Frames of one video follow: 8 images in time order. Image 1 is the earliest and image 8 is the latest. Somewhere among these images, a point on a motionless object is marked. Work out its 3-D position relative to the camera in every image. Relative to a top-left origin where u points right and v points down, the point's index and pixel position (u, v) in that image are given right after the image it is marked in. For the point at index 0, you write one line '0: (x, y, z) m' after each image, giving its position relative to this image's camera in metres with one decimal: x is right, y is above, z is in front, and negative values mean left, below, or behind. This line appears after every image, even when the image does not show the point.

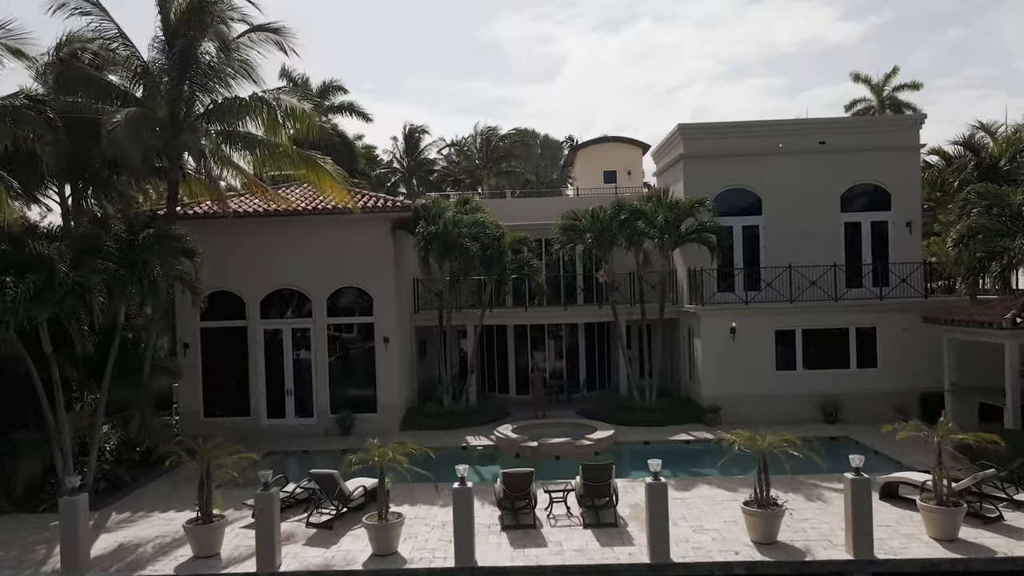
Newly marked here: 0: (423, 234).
0: (-2.3, +1.4, +19.3) m
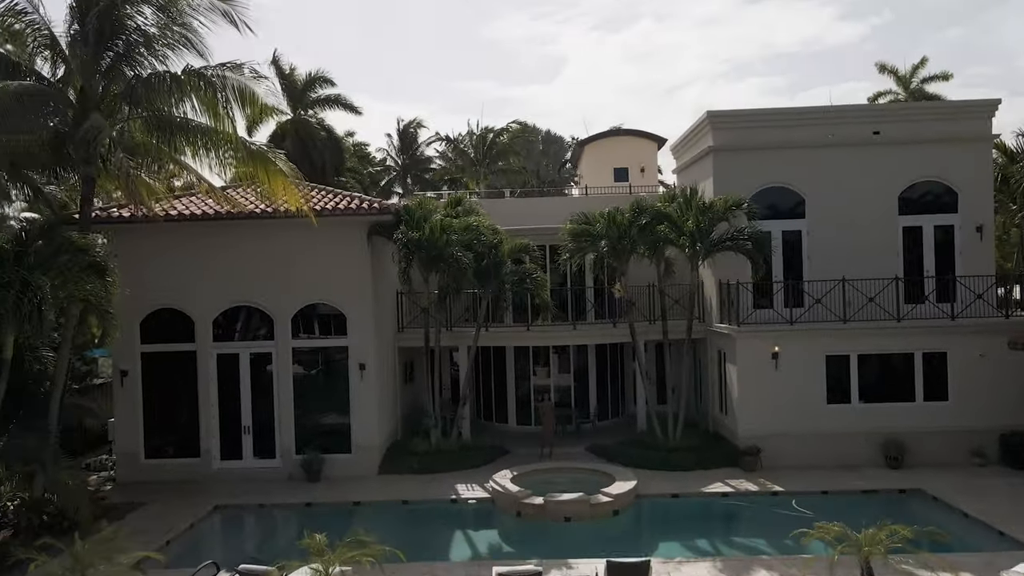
0: (-2.3, +1.0, +16.2) m
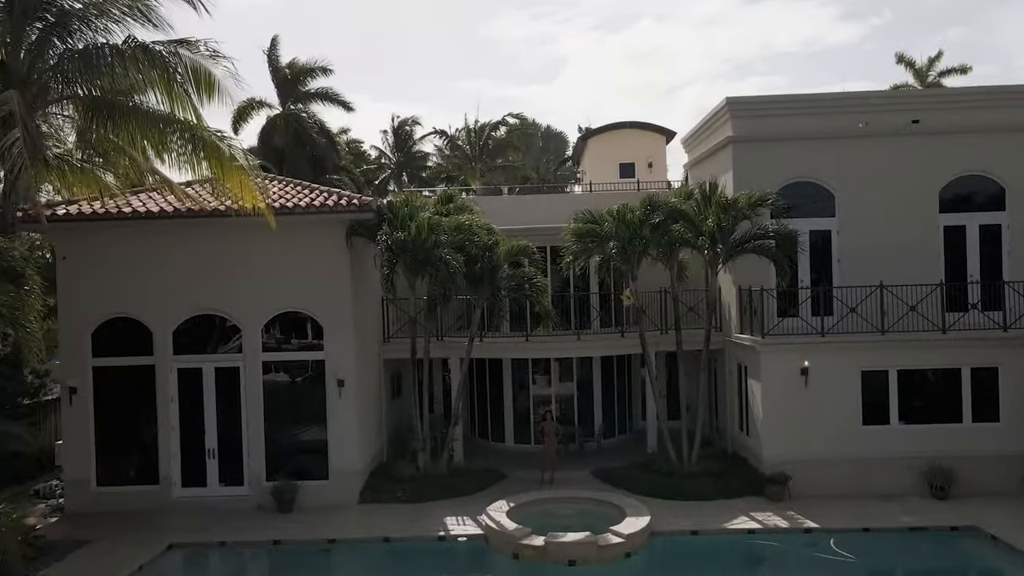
0: (-2.4, +0.9, +14.3) m
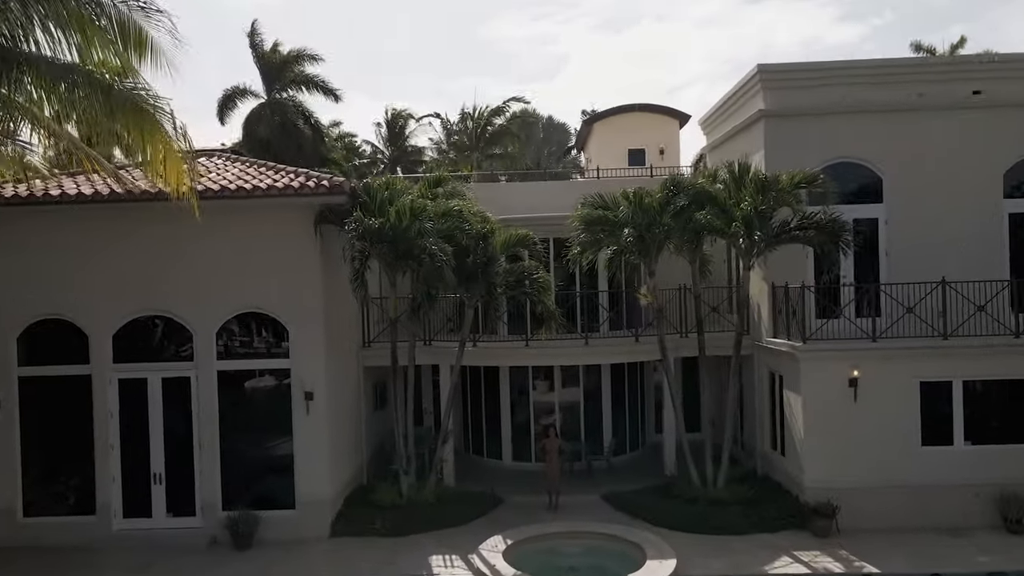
0: (-2.4, +0.9, +12.2) m
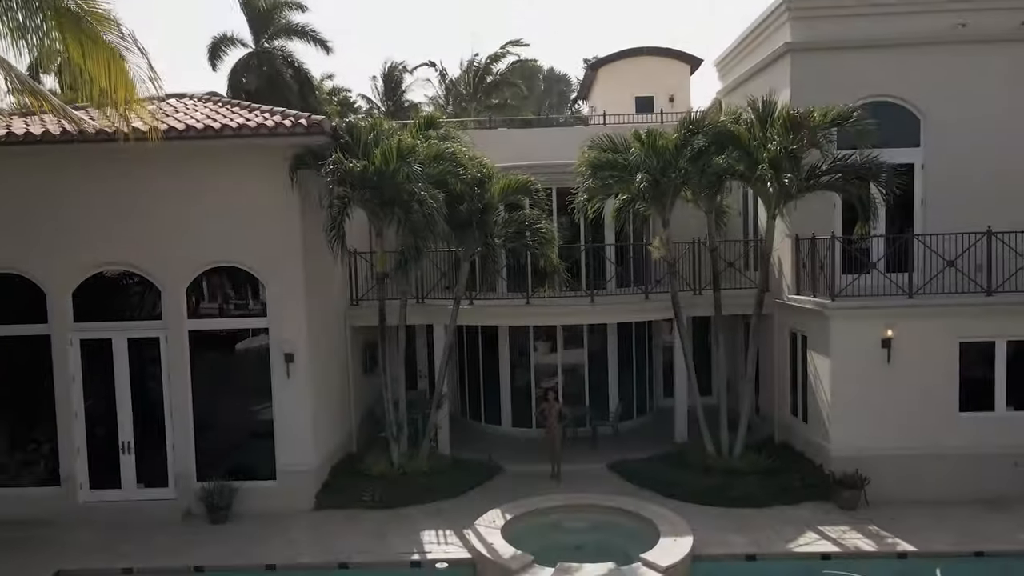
0: (-2.4, +1.7, +10.9) m
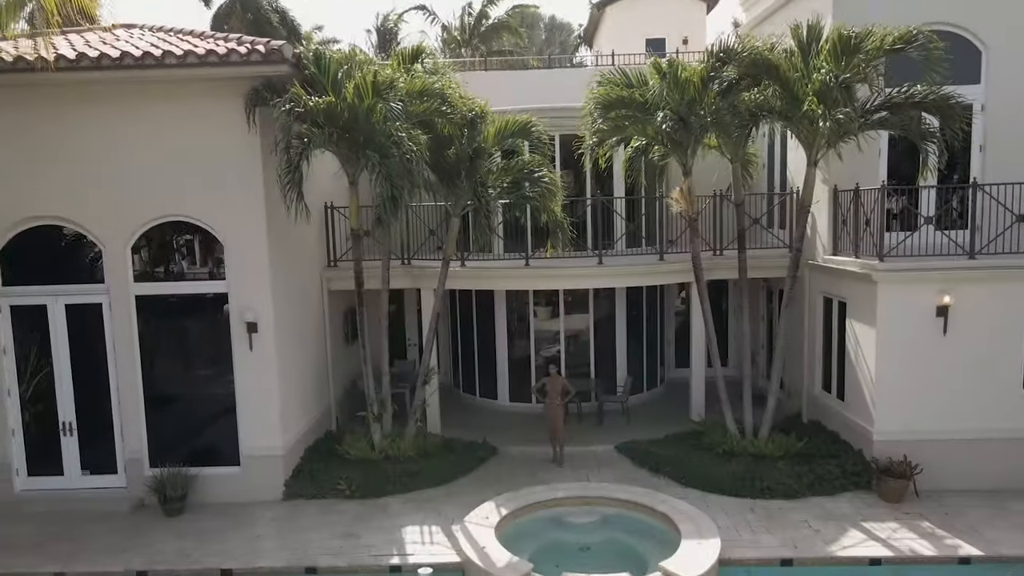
0: (-2.5, +2.2, +9.3) m
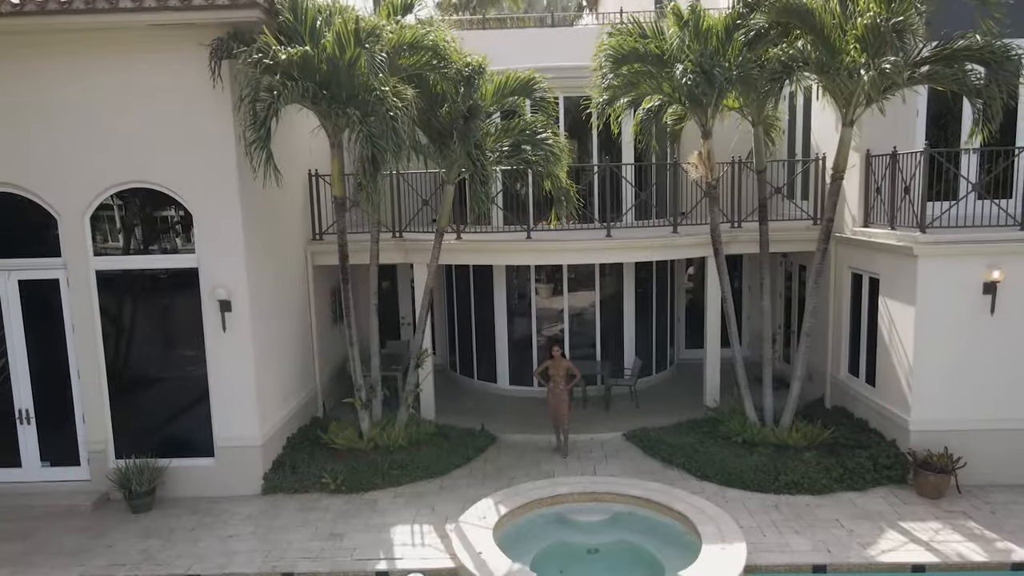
0: (-2.5, +2.5, +8.2) m
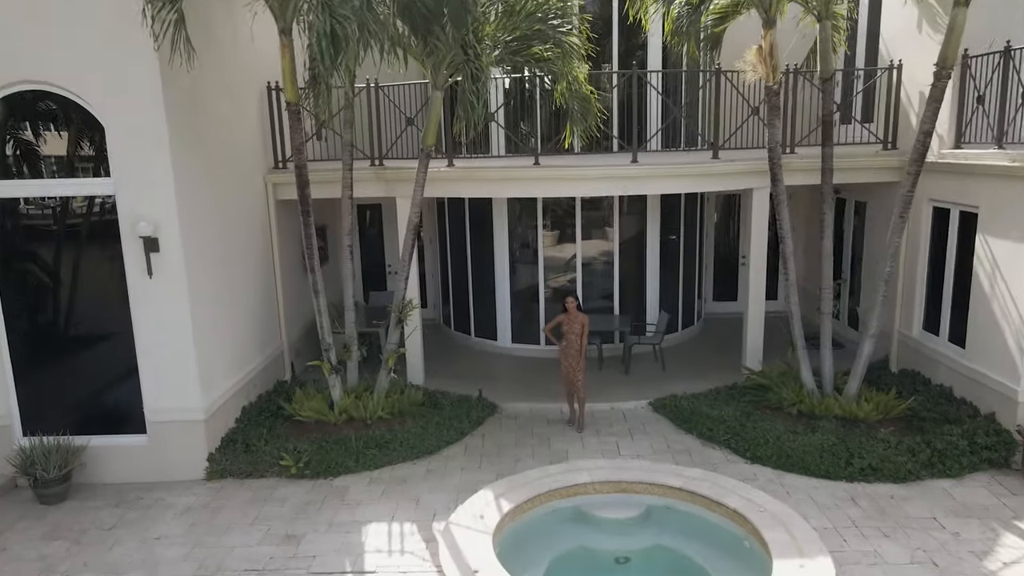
0: (-2.4, +3.1, +6.1) m
